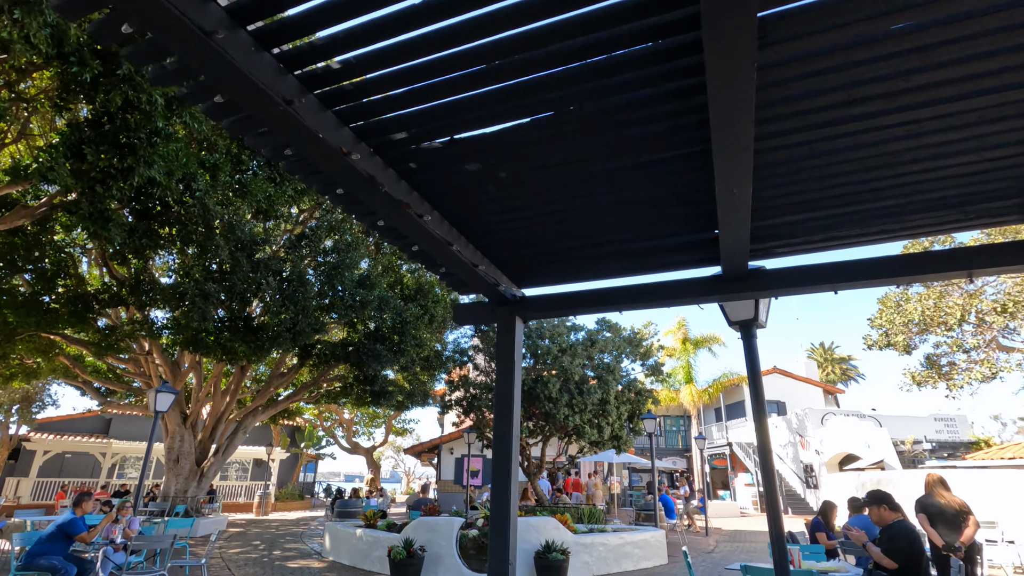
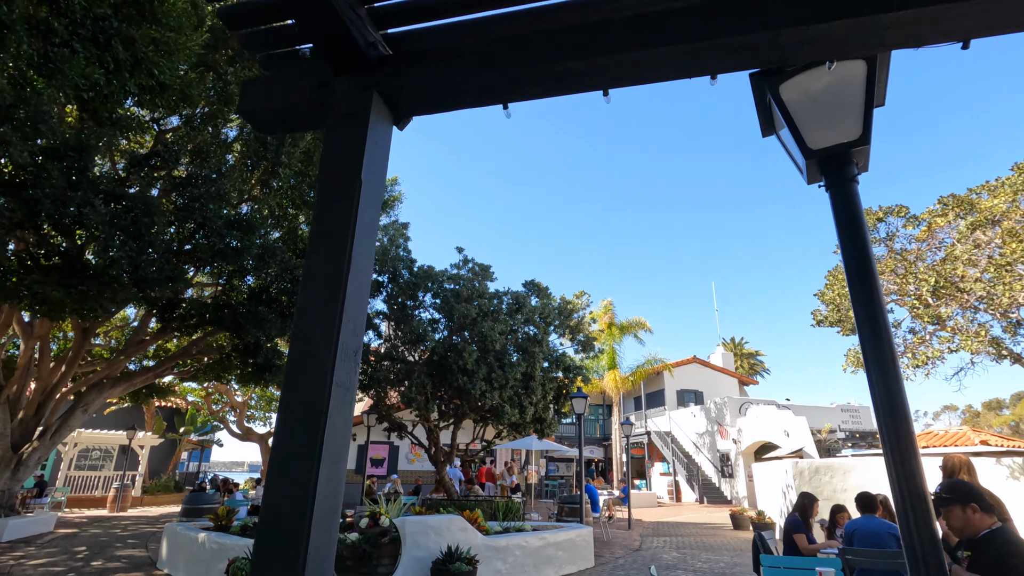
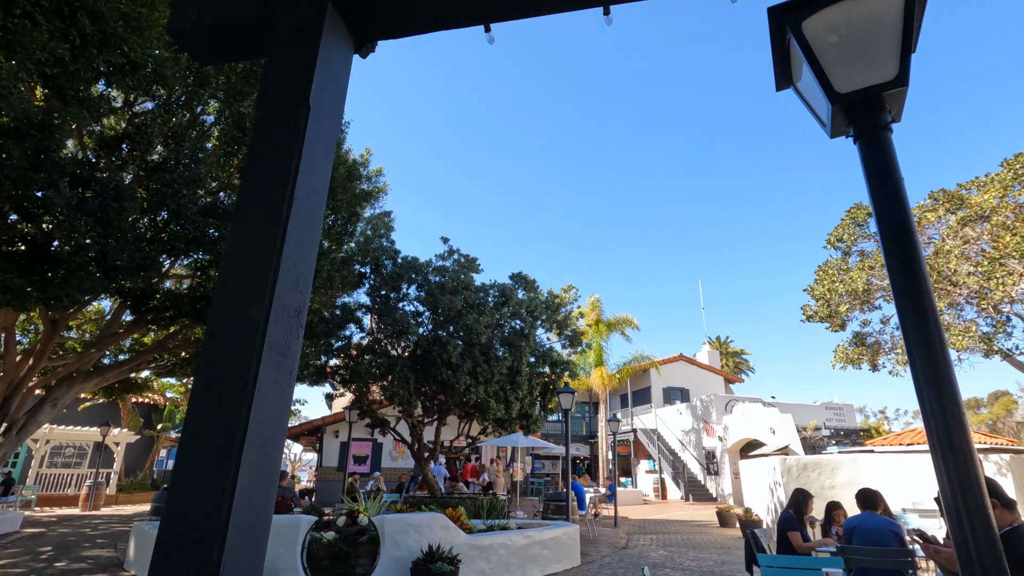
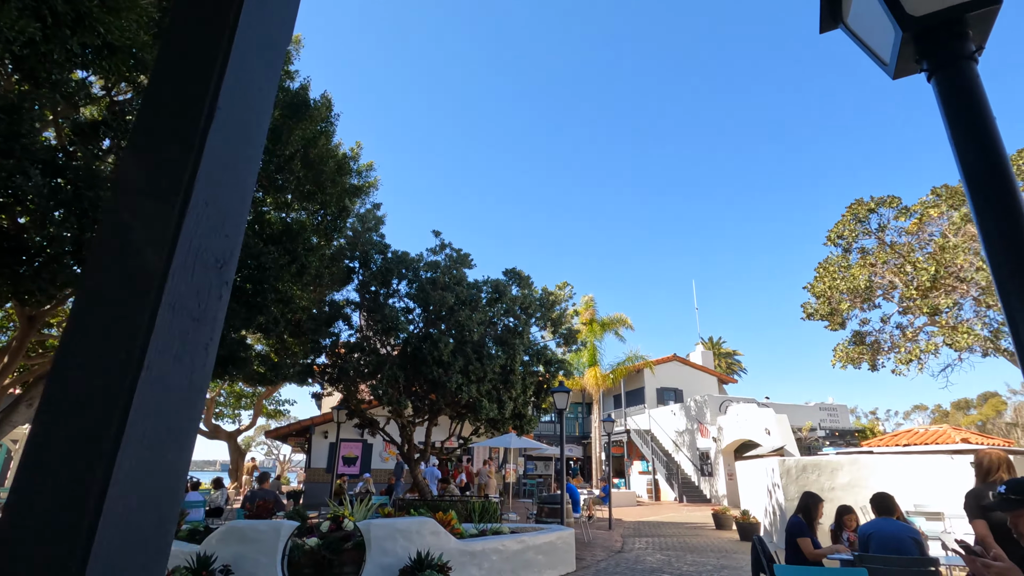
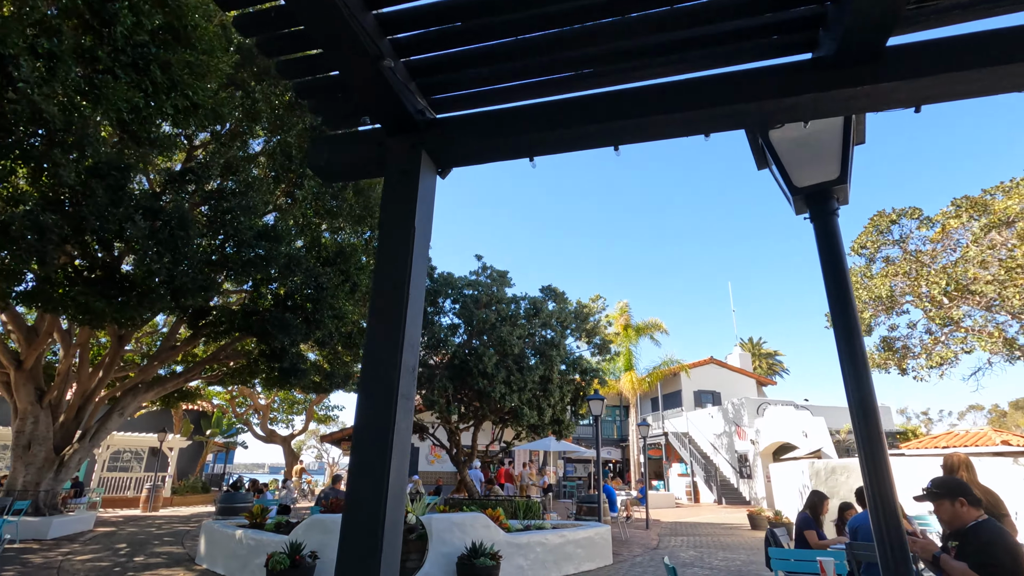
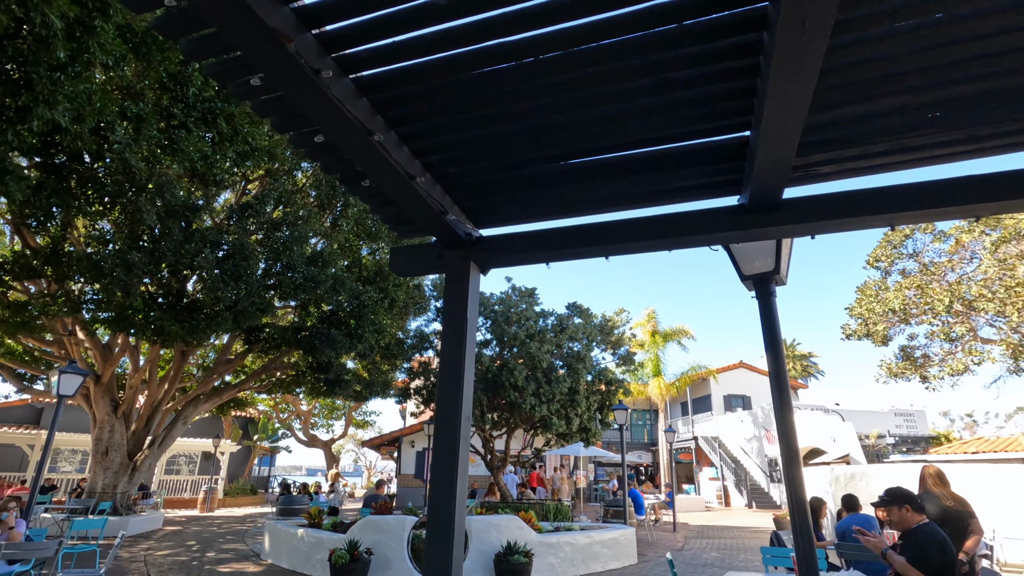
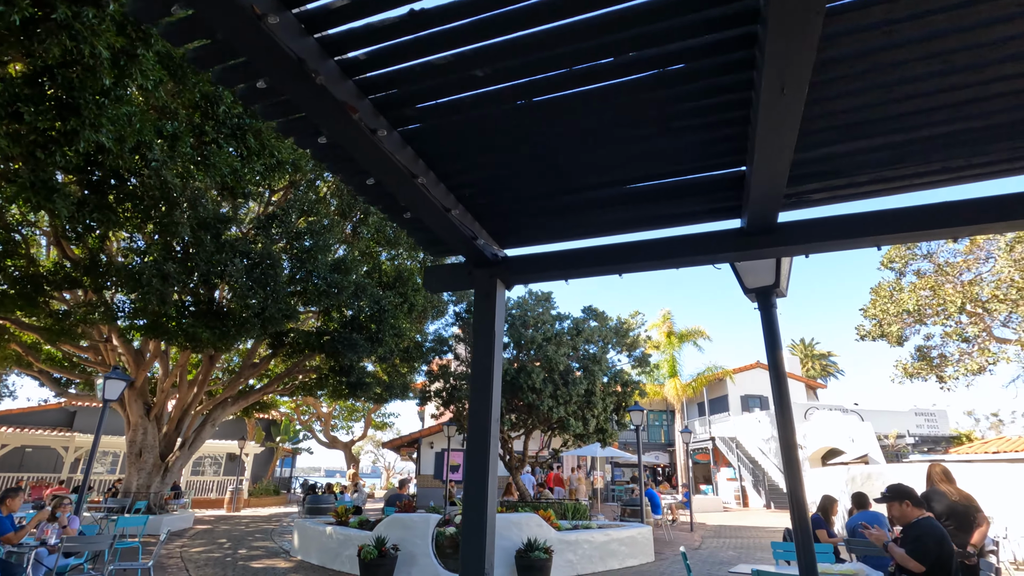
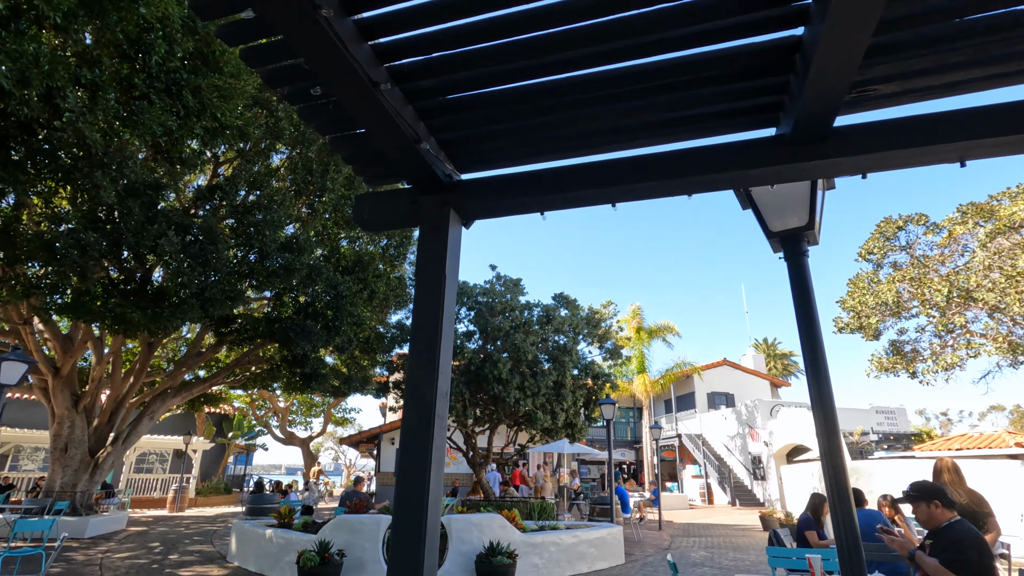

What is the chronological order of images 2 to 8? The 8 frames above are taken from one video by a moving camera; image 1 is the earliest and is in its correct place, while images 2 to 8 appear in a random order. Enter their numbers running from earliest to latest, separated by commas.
7, 6, 8, 5, 2, 3, 4
